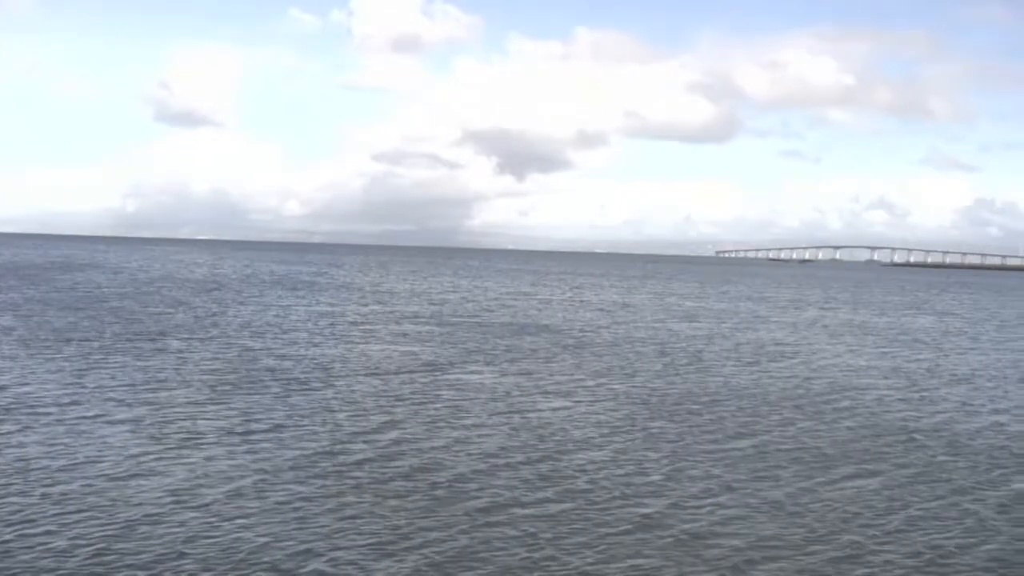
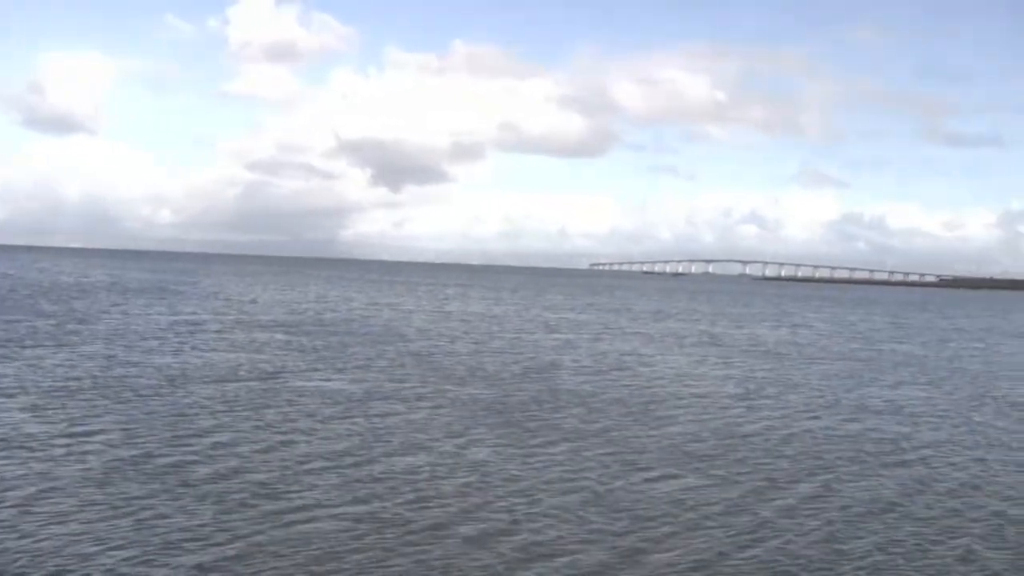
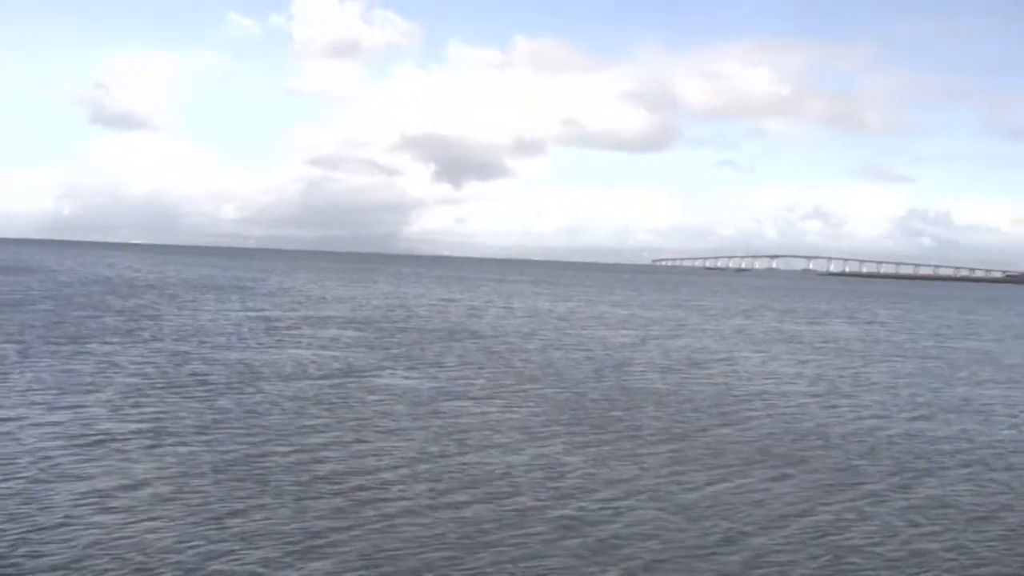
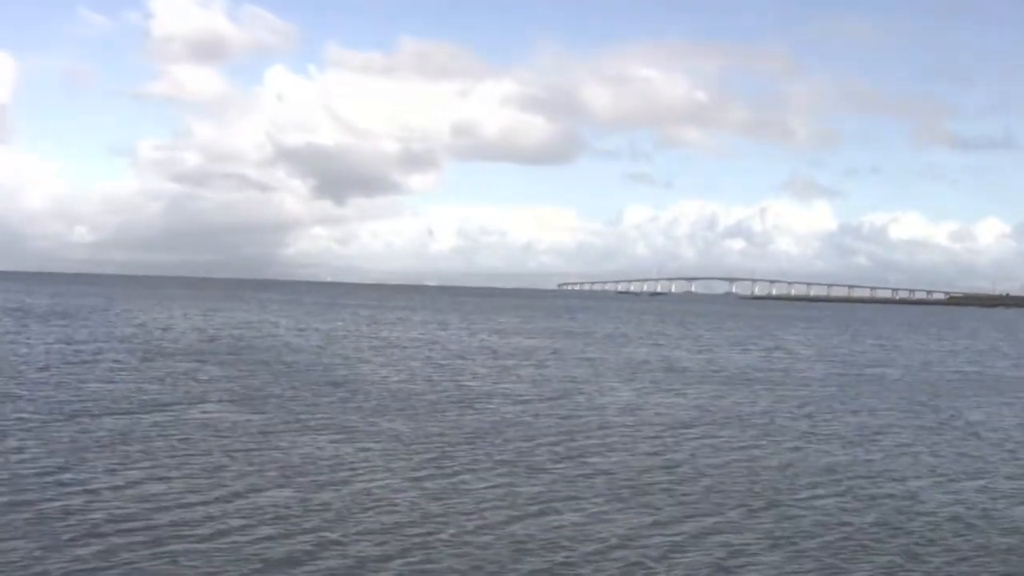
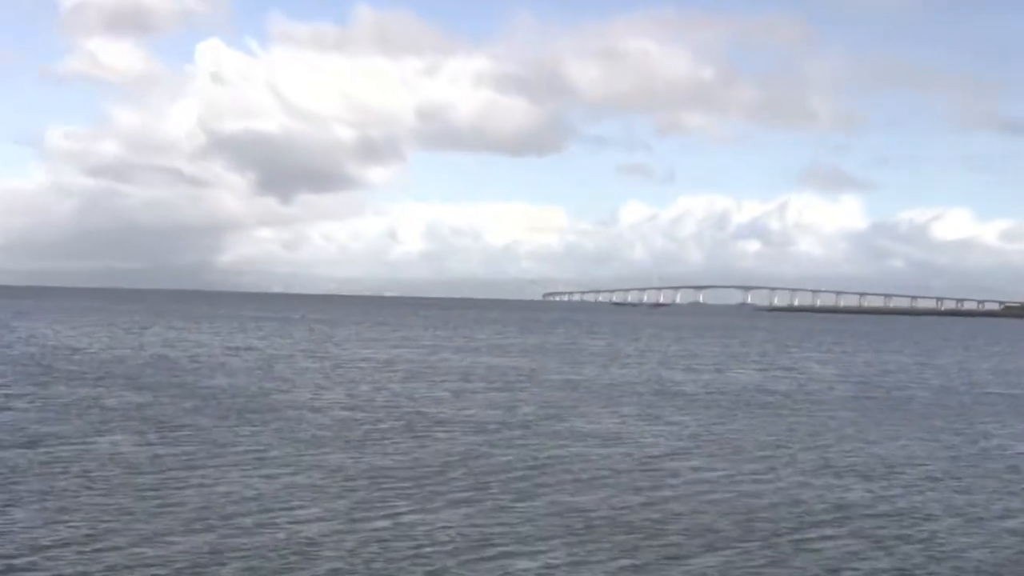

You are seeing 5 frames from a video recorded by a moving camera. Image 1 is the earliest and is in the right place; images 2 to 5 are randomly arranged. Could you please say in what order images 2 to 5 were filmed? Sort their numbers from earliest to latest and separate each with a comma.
3, 2, 4, 5
